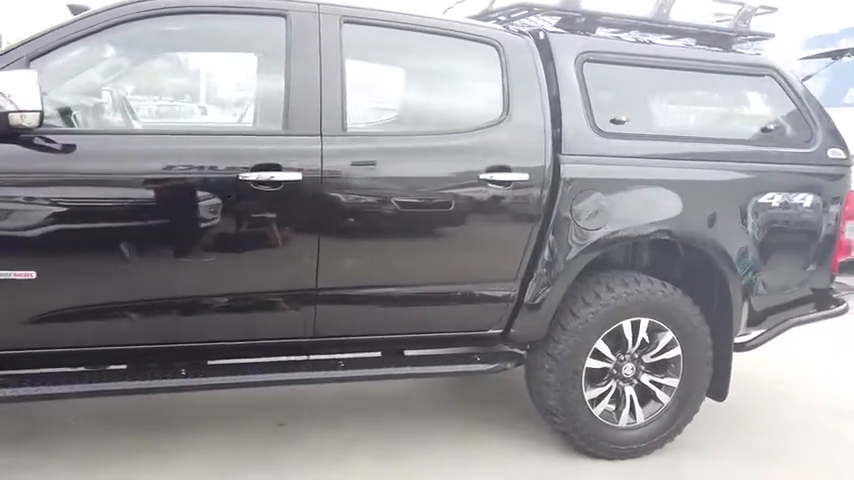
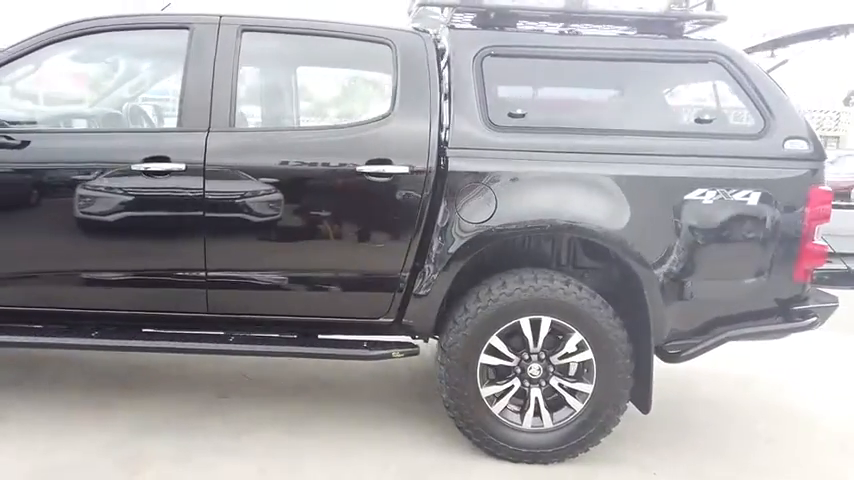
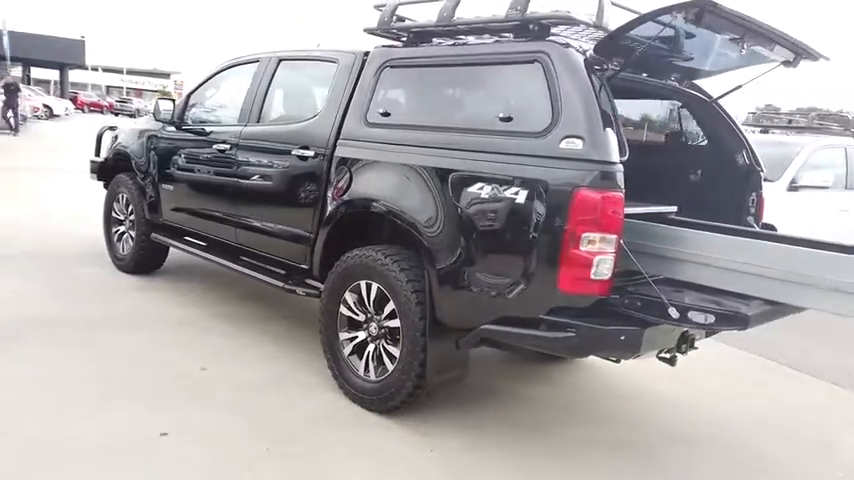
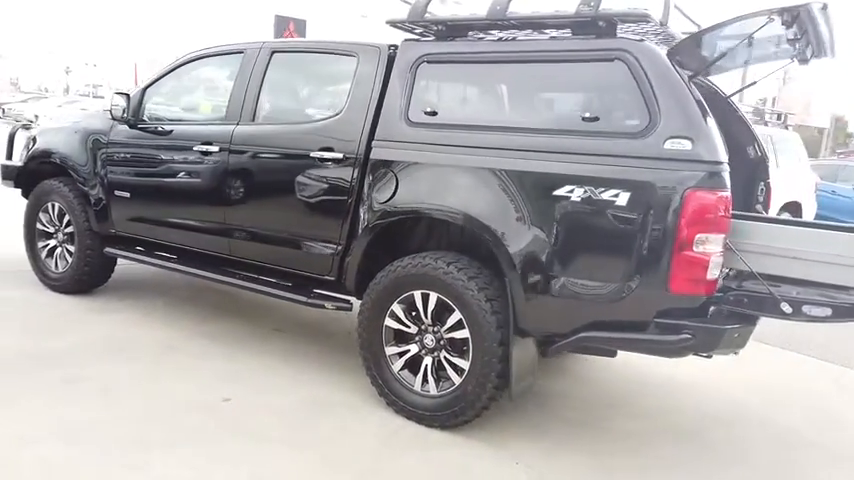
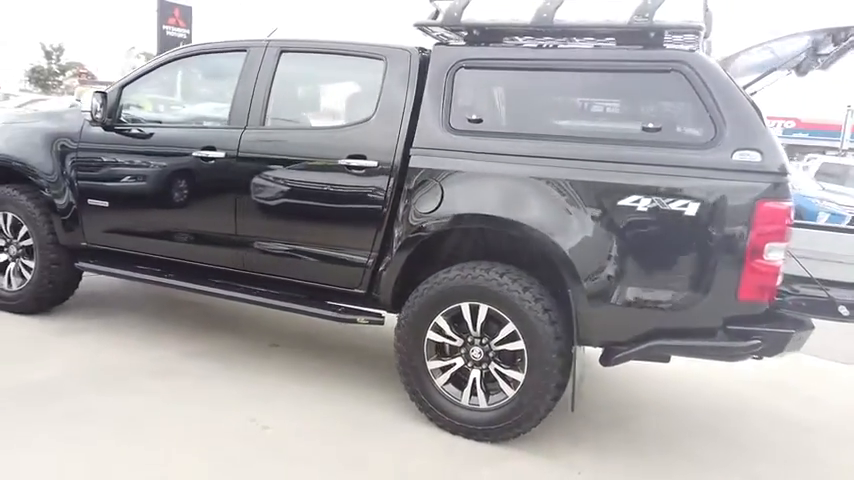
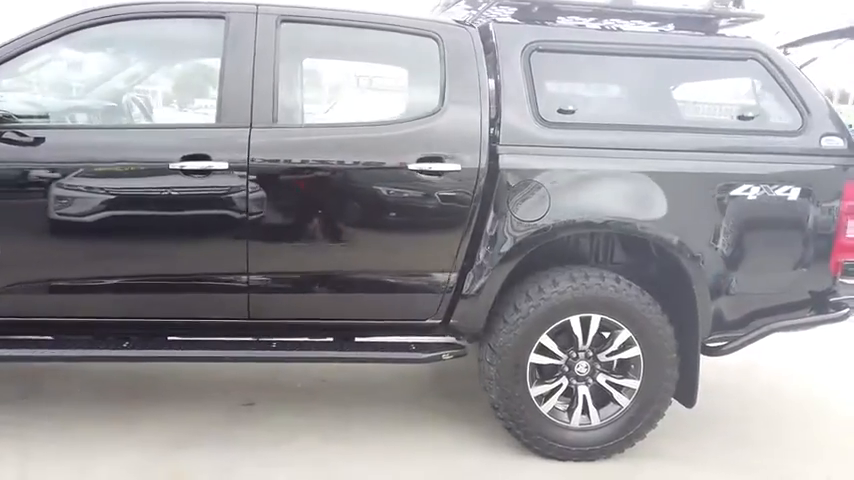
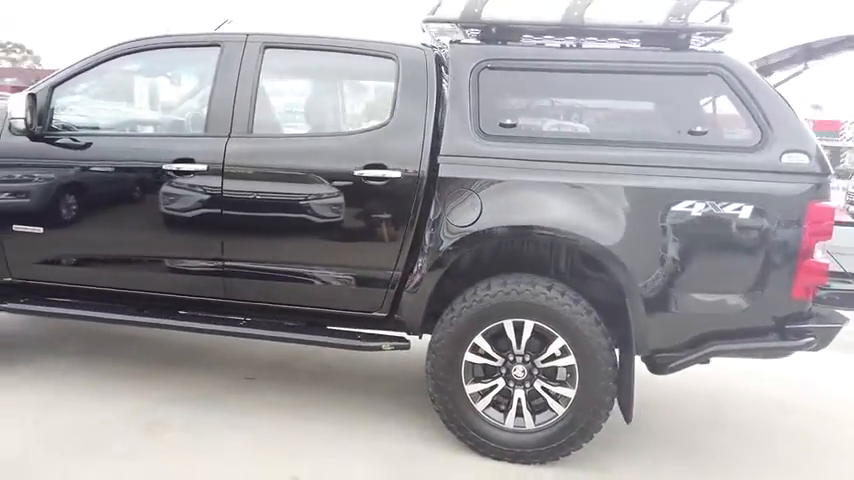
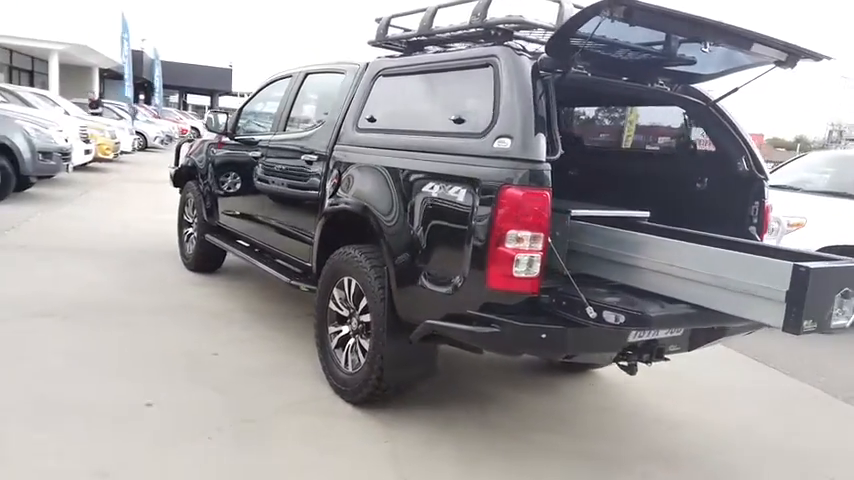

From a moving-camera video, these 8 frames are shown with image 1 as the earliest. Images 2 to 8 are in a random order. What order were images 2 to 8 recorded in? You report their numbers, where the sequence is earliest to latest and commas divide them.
6, 2, 7, 5, 4, 3, 8
